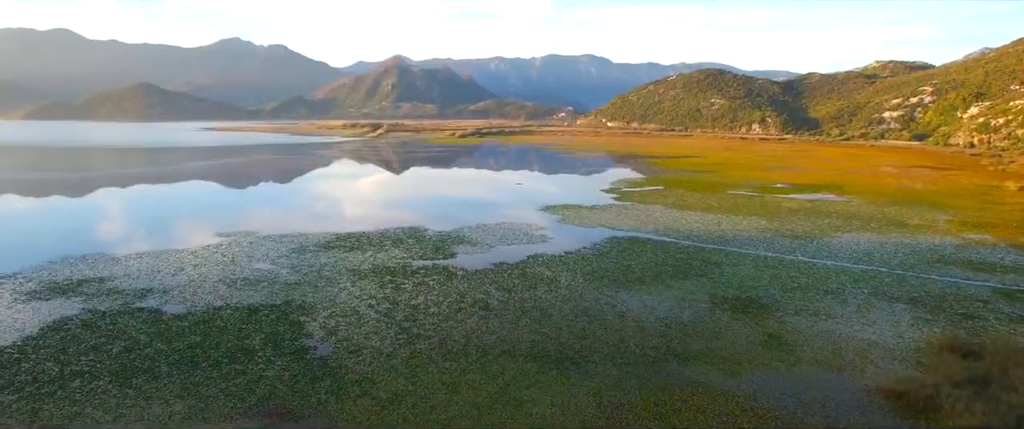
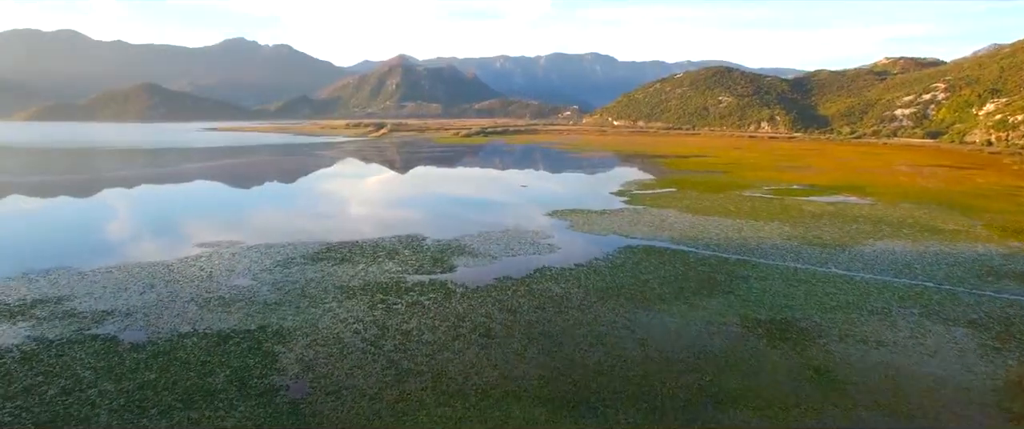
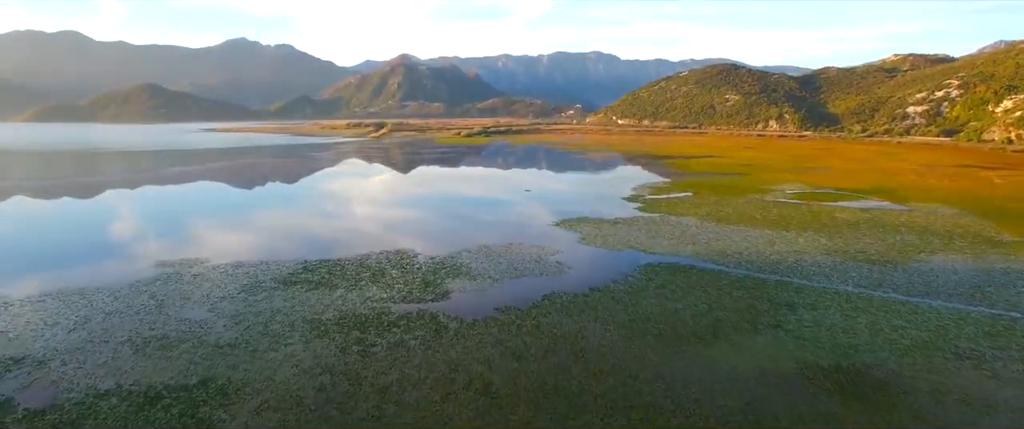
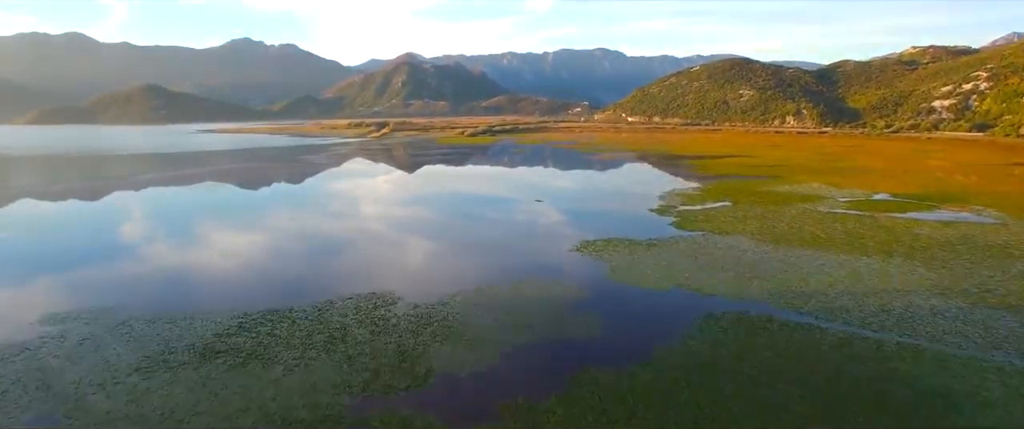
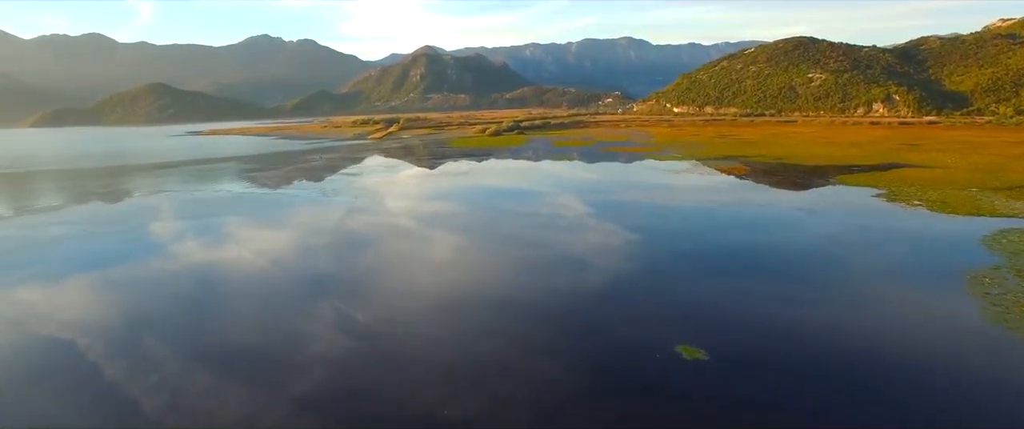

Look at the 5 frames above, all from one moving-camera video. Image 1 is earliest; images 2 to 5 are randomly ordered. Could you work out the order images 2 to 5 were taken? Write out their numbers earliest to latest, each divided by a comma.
2, 3, 4, 5
